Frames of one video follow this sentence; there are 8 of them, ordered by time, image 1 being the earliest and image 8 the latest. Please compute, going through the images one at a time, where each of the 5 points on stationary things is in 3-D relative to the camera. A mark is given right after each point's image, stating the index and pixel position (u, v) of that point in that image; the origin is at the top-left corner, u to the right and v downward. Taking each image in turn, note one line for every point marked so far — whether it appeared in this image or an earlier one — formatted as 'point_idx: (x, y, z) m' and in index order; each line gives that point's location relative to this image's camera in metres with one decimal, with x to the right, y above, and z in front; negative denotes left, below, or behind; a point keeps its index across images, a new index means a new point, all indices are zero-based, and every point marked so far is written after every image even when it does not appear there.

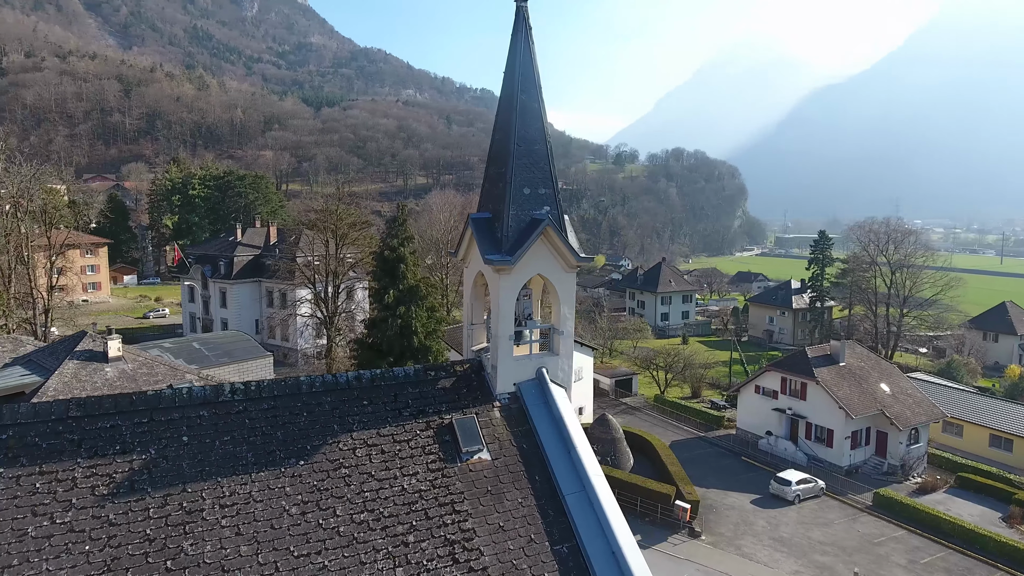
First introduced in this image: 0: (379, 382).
0: (-1.4, -1.0, +6.5) m
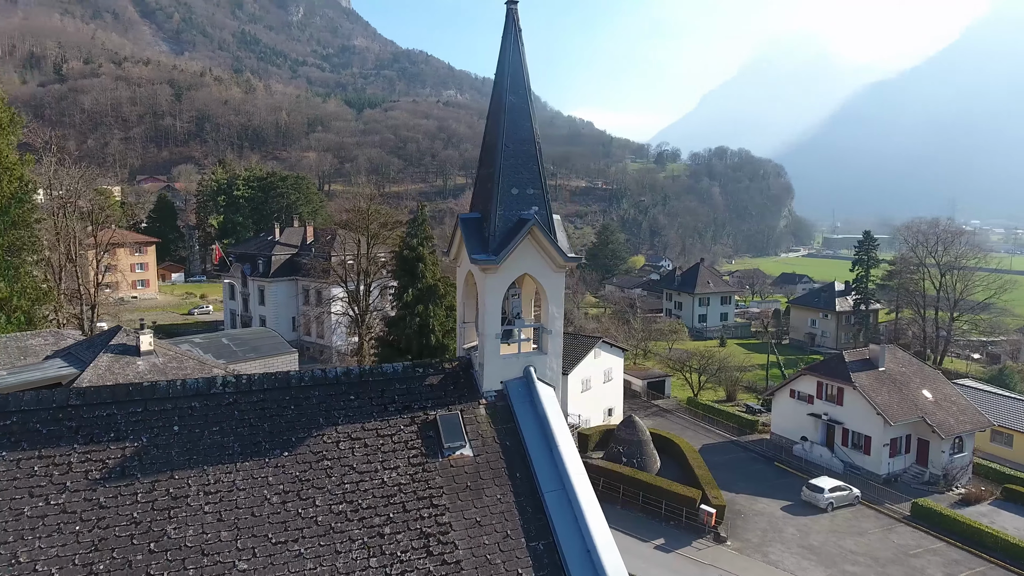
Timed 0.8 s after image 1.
0: (-1.5, -0.9, +6.7) m
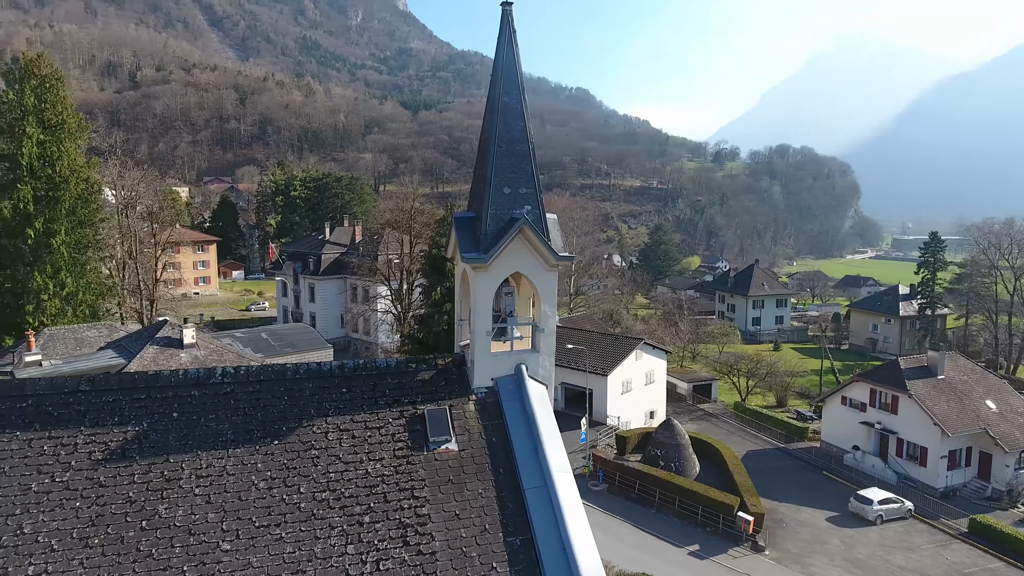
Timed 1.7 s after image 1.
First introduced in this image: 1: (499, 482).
0: (-1.7, -0.9, +6.9) m
1: (-0.1, -1.9, +6.2) m
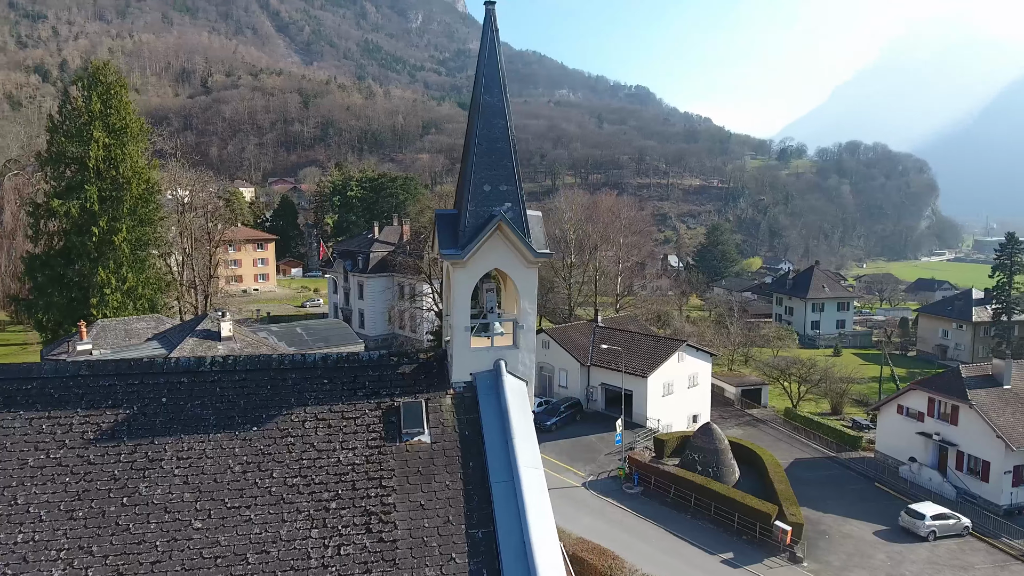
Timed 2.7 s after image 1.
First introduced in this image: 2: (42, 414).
0: (-1.9, -0.8, +7.1) m
1: (-0.5, -1.9, +6.3) m
2: (-4.6, -1.2, +6.2) m
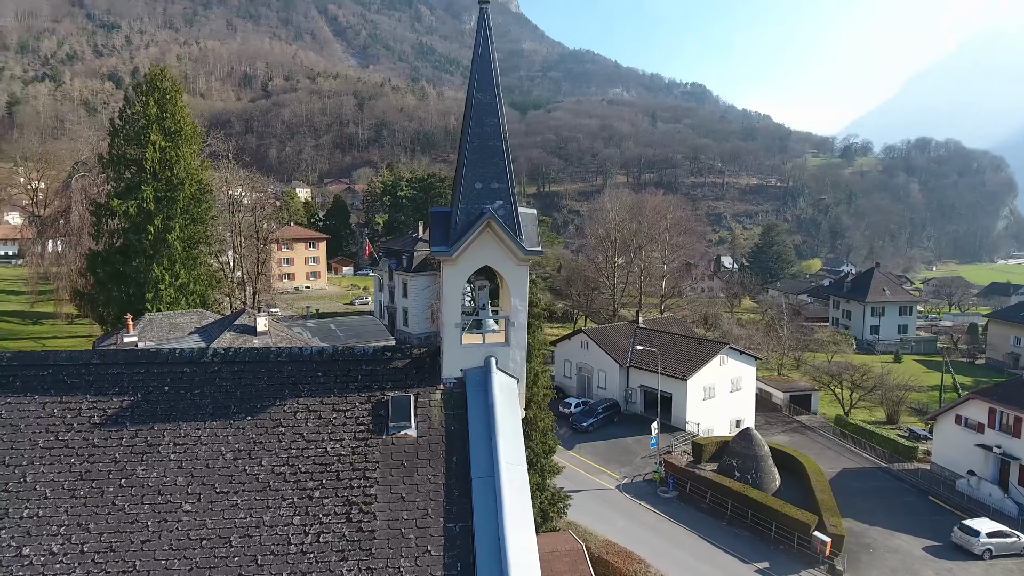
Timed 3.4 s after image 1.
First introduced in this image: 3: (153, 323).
0: (-2.0, -0.8, +7.3) m
1: (-0.6, -1.8, +6.4) m
2: (-4.8, -1.2, +6.6) m
3: (-10.7, -1.0, +18.8) m
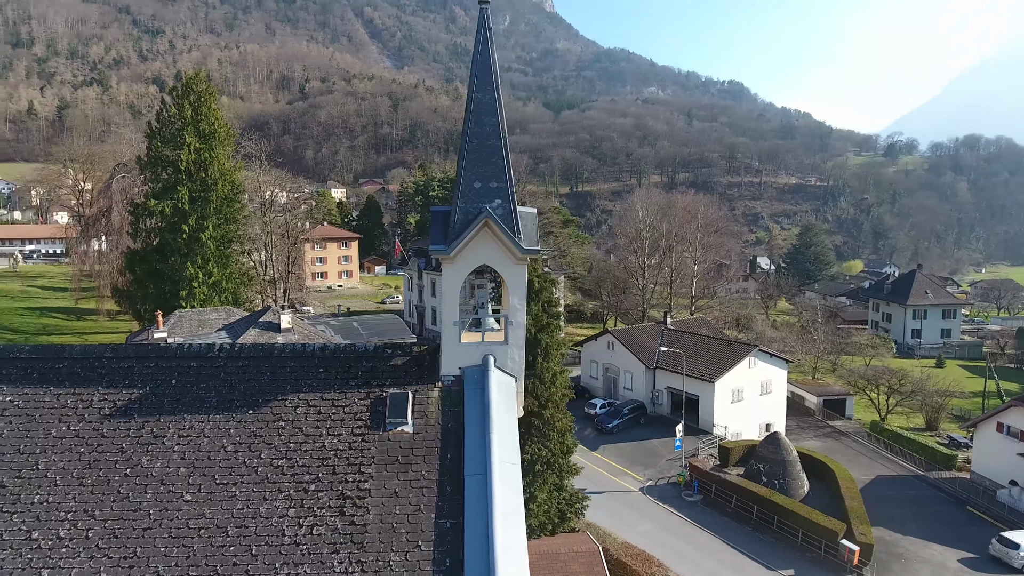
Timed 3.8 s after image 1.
0: (-2.0, -0.8, +7.4) m
1: (-0.7, -1.8, +6.5) m
2: (-4.8, -1.1, +6.9) m
3: (-10.1, -1.0, +19.3) m
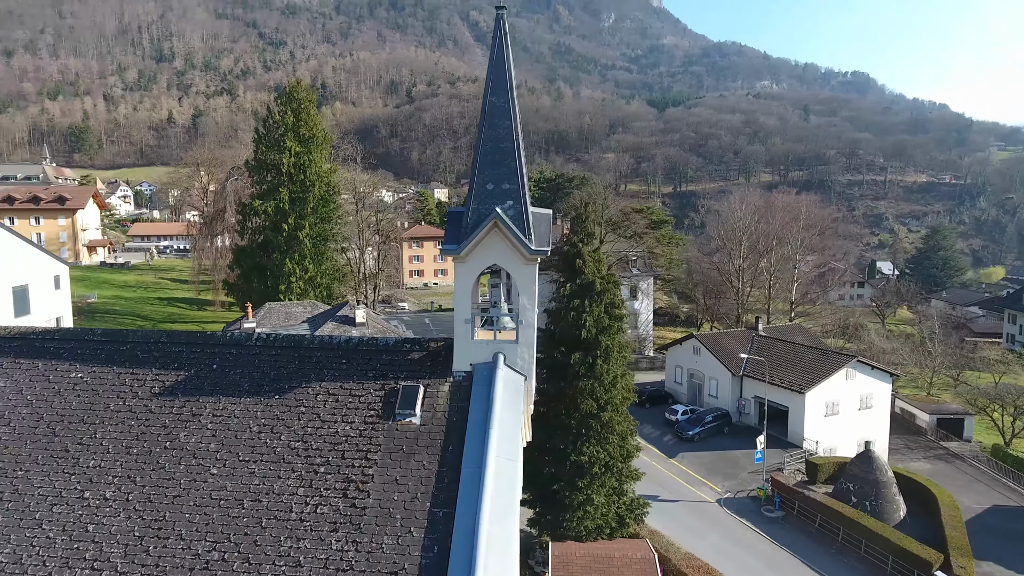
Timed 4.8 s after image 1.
0: (-1.8, -0.7, +7.9) m
1: (-0.7, -1.8, +6.7) m
2: (-4.7, -1.0, +7.8) m
3: (-7.9, -0.8, +20.9) m
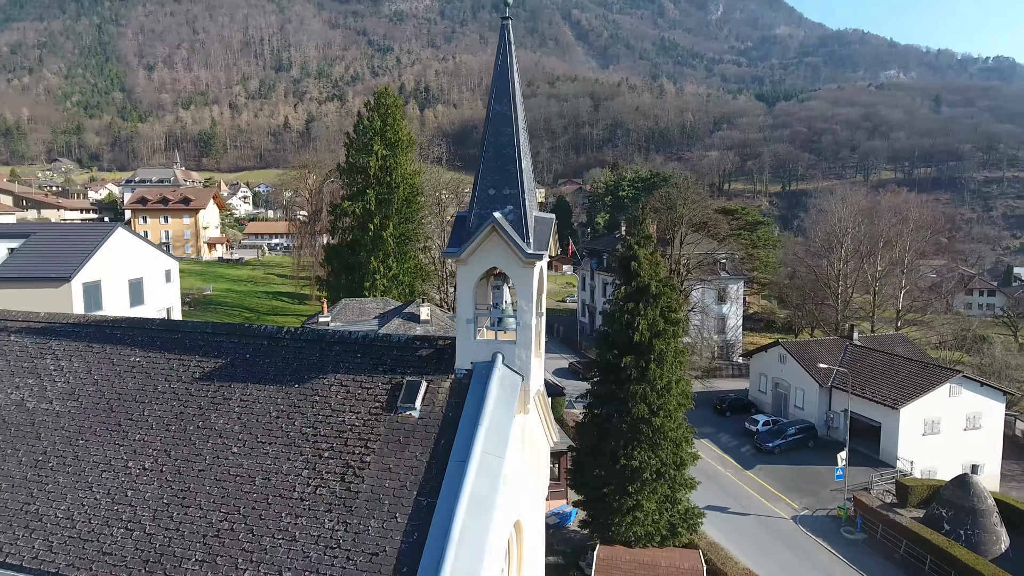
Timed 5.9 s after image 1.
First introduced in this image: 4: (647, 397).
0: (-1.8, -0.7, +8.4) m
1: (-0.9, -1.8, +7.1) m
2: (-4.6, -0.9, +8.7) m
3: (-5.7, -0.6, +22.2) m
4: (+3.5, -2.8, +16.3) m
